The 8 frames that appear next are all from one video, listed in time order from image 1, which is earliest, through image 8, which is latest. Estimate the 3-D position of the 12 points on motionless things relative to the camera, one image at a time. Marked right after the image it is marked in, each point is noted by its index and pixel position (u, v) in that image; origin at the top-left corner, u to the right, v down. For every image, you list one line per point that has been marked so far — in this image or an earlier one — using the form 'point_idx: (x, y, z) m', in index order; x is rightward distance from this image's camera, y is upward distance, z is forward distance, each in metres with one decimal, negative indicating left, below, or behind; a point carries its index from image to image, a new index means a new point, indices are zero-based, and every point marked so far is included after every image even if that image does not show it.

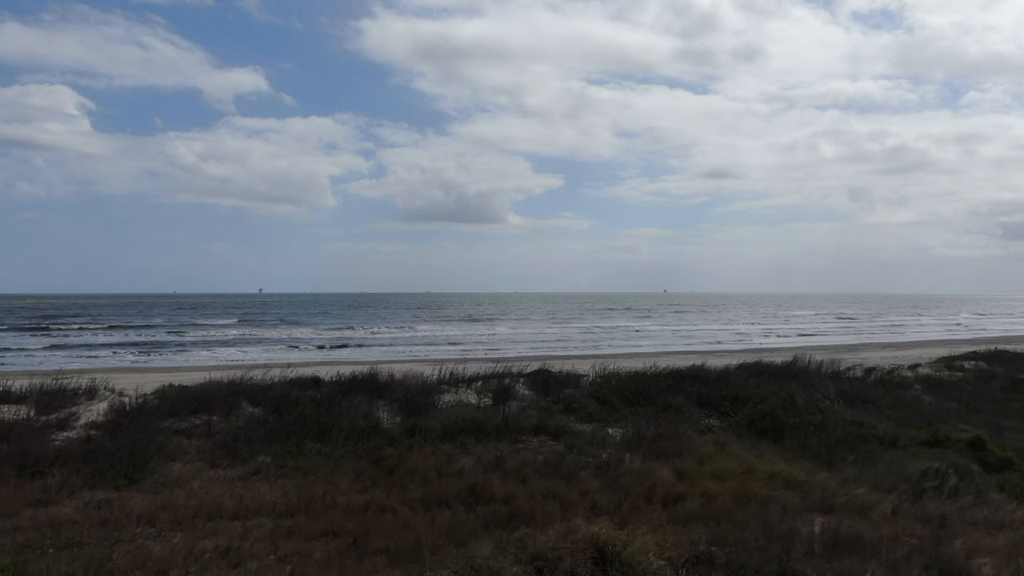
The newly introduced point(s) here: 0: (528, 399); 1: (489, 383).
0: (+0.3, -2.5, +14.4) m
1: (-0.6, -2.2, +15.3) m
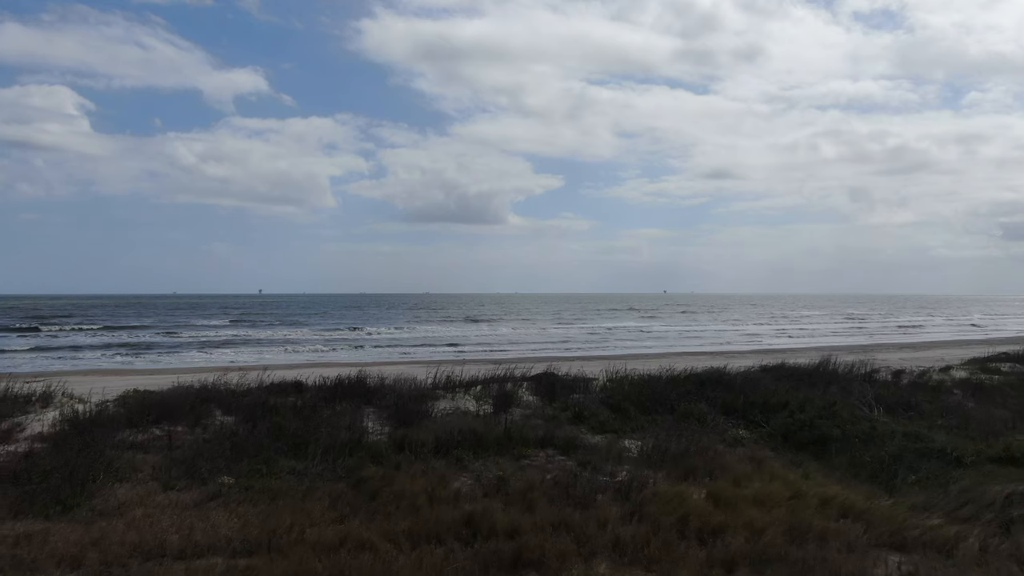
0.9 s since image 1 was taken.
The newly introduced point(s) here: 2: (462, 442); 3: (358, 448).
0: (+0.4, -2.4, +13.0) m
1: (-0.5, -2.1, +13.8) m
2: (-0.8, -2.4, +9.9) m
3: (-2.3, -2.4, +9.5) m
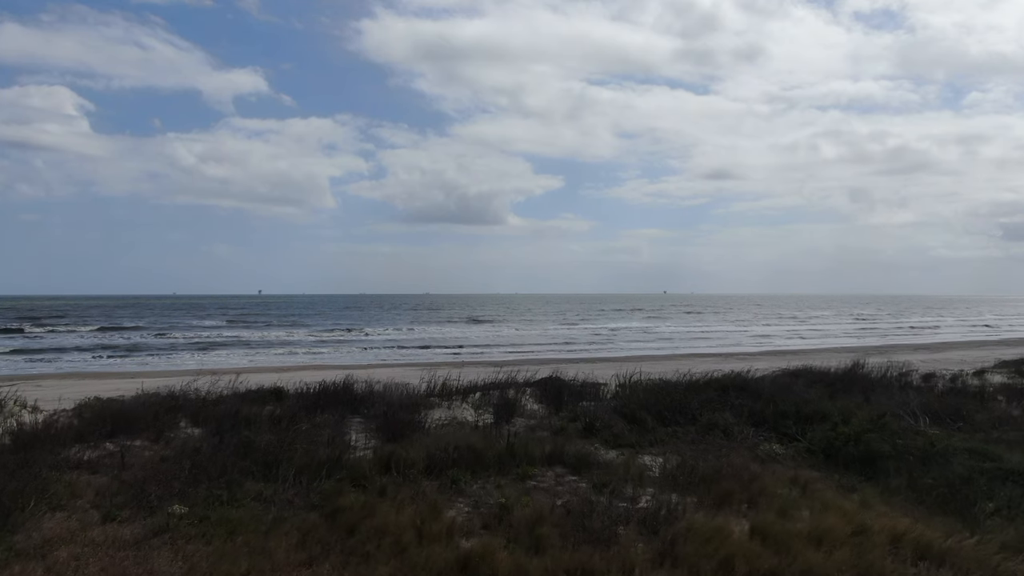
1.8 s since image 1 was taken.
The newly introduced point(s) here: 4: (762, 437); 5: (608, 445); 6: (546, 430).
0: (+0.5, -2.3, +11.7) m
1: (-0.5, -2.1, +12.5) m
2: (-0.7, -2.3, +8.6) m
3: (-2.2, -2.3, +8.2) m
4: (+4.0, -2.4, +10.2) m
5: (+1.5, -2.5, +10.0) m
6: (+0.6, -2.4, +10.8) m
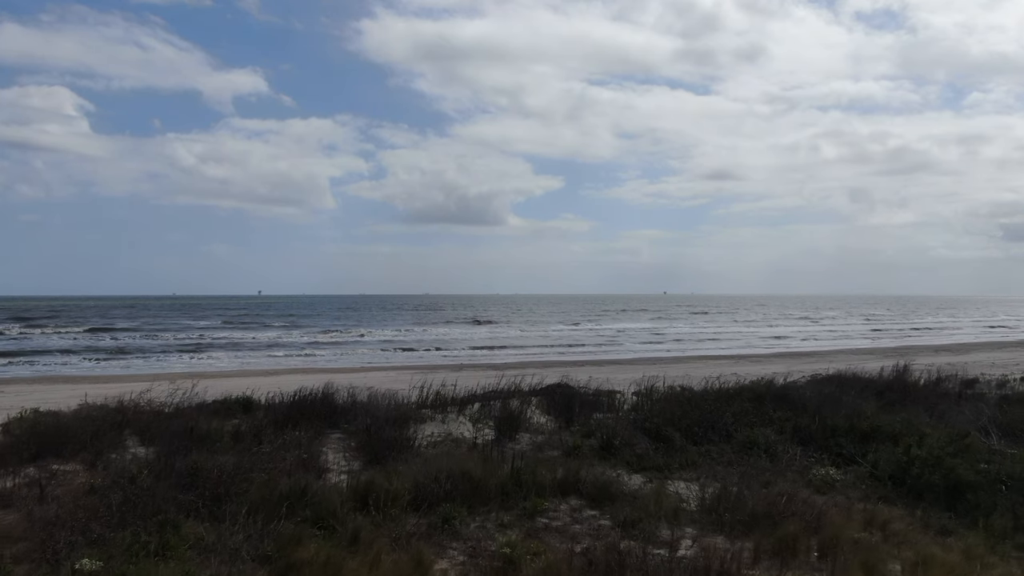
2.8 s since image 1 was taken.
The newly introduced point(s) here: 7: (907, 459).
0: (+0.5, -2.2, +10.1) m
1: (-0.4, -2.0, +10.9) m
2: (-0.7, -2.2, +7.0) m
3: (-2.2, -2.2, +6.6) m
4: (+4.0, -2.3, +8.6) m
5: (+1.6, -2.4, +8.4) m
6: (+0.6, -2.3, +9.2) m
7: (+4.8, -2.0, +7.8) m
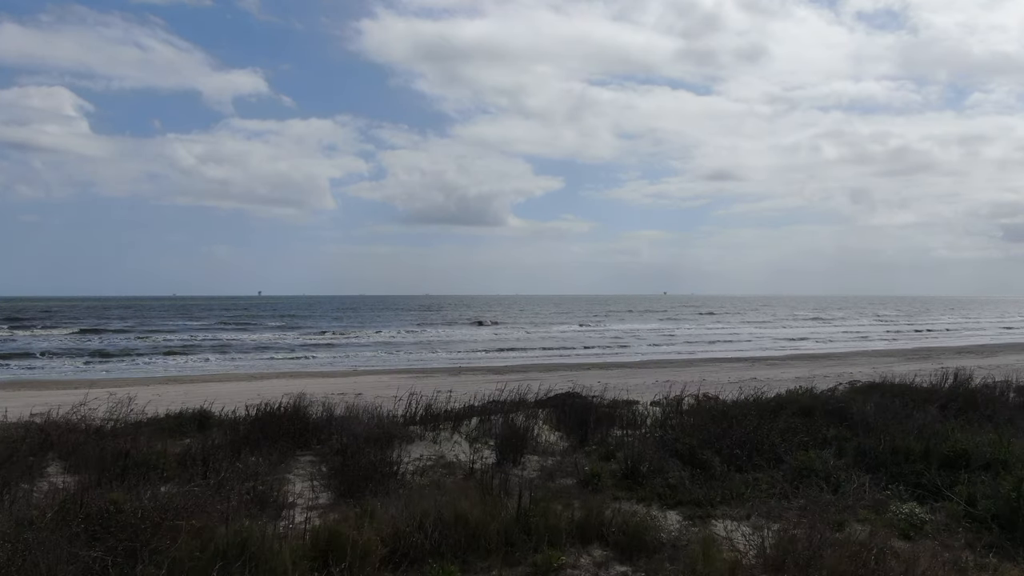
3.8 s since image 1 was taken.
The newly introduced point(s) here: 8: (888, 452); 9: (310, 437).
0: (+0.6, -2.2, +8.5) m
1: (-0.3, -1.9, +9.3) m
2: (-0.6, -2.1, +5.4) m
3: (-2.1, -2.1, +5.0) m
4: (+4.1, -2.2, +7.0) m
5: (+1.6, -2.3, +6.8) m
6: (+0.7, -2.2, +7.6) m
7: (+4.8, -2.0, +6.2) m
8: (+4.5, -2.0, +7.8) m
9: (-2.7, -2.0, +8.6) m
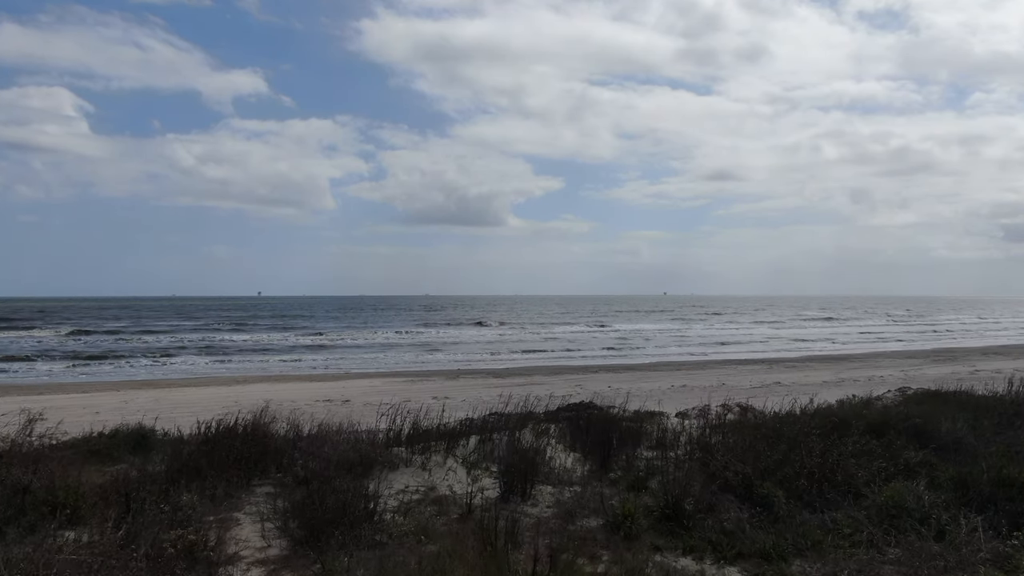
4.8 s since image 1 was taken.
0: (+0.7, -2.1, +6.9) m
1: (-0.3, -1.8, +7.7) m
2: (-0.5, -2.0, +3.8) m
3: (-2.0, -2.0, +3.4) m
4: (+4.2, -2.1, +5.4) m
5: (+1.7, -2.2, +5.2) m
6: (+0.8, -2.1, +6.0) m
7: (+4.9, -1.9, +4.5) m
8: (+4.6, -1.8, +6.1) m
9: (-2.6, -1.9, +6.9) m
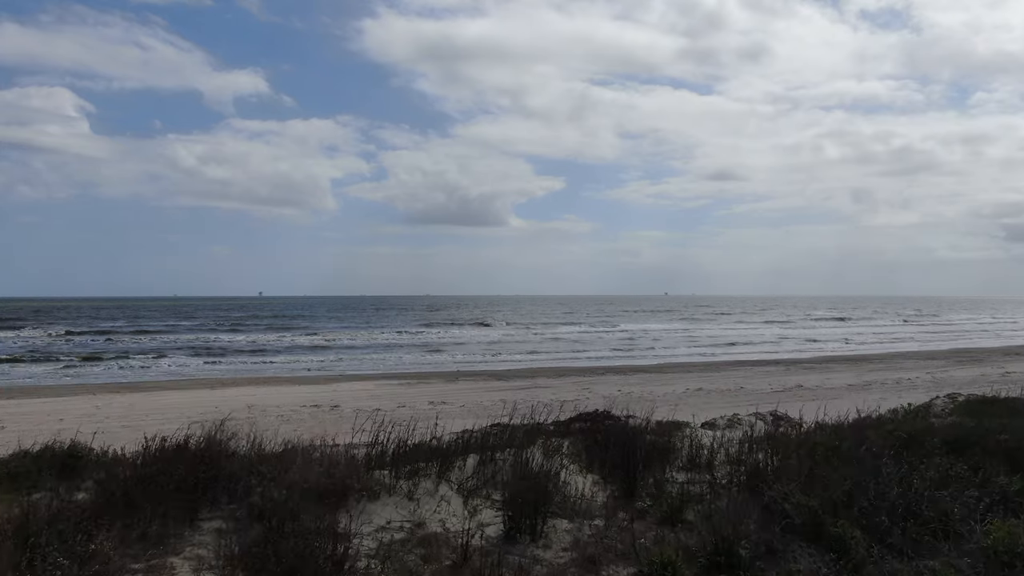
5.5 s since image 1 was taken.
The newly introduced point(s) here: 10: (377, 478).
0: (+0.7, -2.0, +5.6) m
1: (-0.2, -1.7, +6.4) m
2: (-0.5, -1.9, +2.5) m
3: (-2.0, -1.9, +2.1) m
4: (+4.2, -2.0, +4.1) m
5: (+1.8, -2.1, +3.9) m
6: (+0.8, -2.0, +4.7) m
7: (+4.9, -1.8, +3.2) m
8: (+4.7, -1.7, +4.8) m
9: (-2.5, -1.8, +5.7) m
10: (-1.2, -1.8, +6.0) m
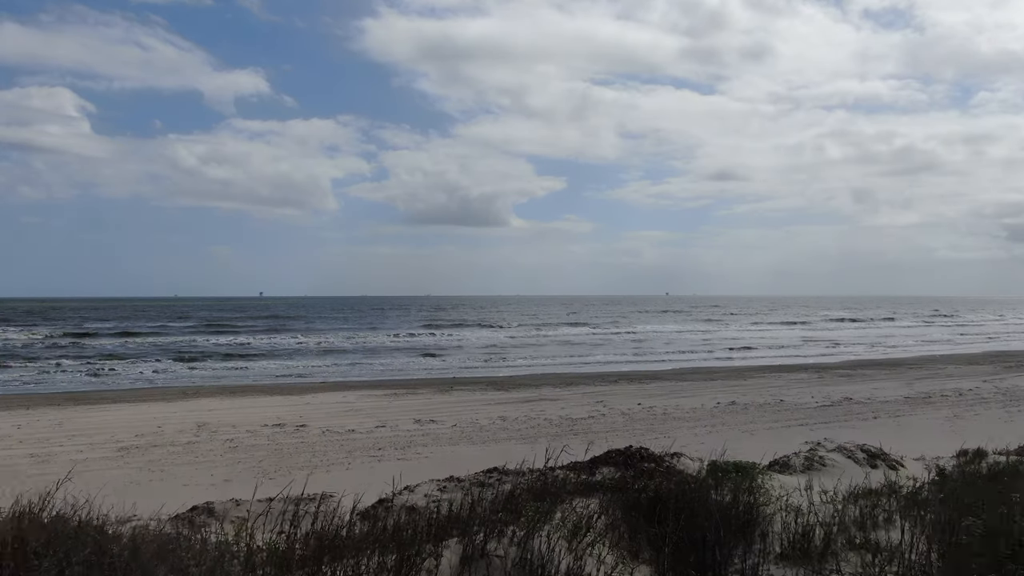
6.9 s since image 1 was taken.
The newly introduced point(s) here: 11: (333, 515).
0: (+0.7, -1.9, +3.2) m
1: (-0.2, -1.6, +4.0) m
2: (-0.4, -1.9, +0.1) m
3: (-2.0, -1.8, -0.3) m
4: (+4.2, -1.9, +1.6) m
5: (+1.8, -2.0, +1.5) m
6: (+0.9, -1.9, +2.3) m
7: (+5.0, -1.7, +0.8) m
8: (+4.7, -1.7, +2.4) m
9: (-2.5, -1.7, +3.2) m
10: (-1.2, -1.7, +3.5) m
11: (-1.4, -1.6, +4.9) m
